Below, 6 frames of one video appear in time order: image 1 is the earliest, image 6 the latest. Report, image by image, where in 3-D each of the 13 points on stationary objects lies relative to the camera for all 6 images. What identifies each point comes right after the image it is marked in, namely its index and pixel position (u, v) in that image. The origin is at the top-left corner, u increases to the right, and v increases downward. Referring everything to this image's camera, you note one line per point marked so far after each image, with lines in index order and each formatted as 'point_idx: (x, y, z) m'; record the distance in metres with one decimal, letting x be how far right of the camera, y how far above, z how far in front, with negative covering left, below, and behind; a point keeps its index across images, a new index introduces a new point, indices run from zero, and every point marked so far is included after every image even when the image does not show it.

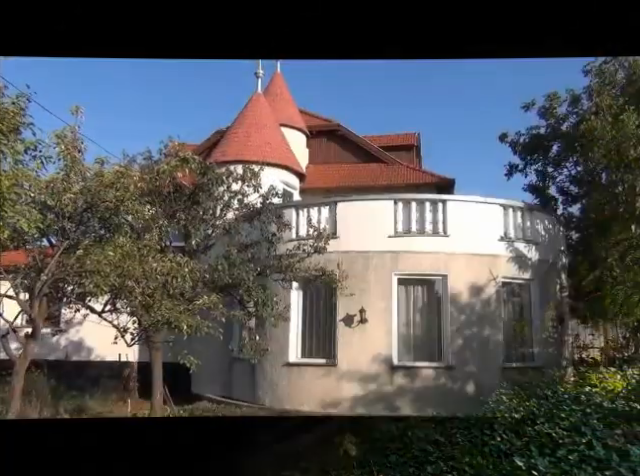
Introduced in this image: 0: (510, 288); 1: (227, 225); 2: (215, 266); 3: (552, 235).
0: (+3.2, -0.8, +9.9) m
1: (-1.4, +0.2, +8.4) m
2: (-1.5, -0.3, +7.8) m
3: (+4.0, 0.0, +10.4) m
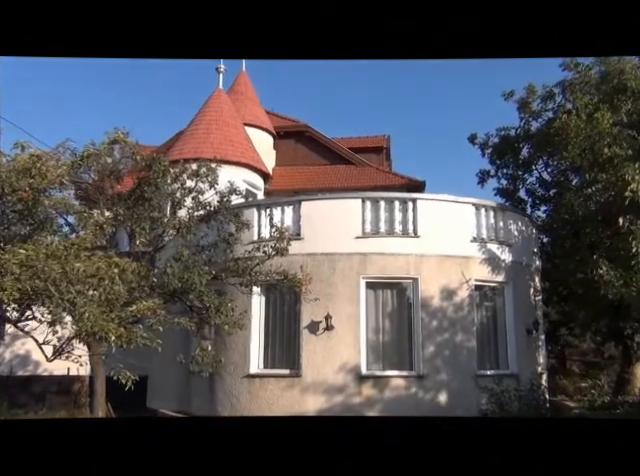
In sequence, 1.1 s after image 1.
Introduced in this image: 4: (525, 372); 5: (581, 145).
0: (+2.6, -0.9, +9.5) m
1: (-1.9, +0.2, +7.7) m
2: (-1.9, -0.3, +7.1) m
3: (+3.4, 0.0, +9.9) m
4: (+3.3, -2.1, +9.5) m
5: (+4.5, +1.7, +10.2) m
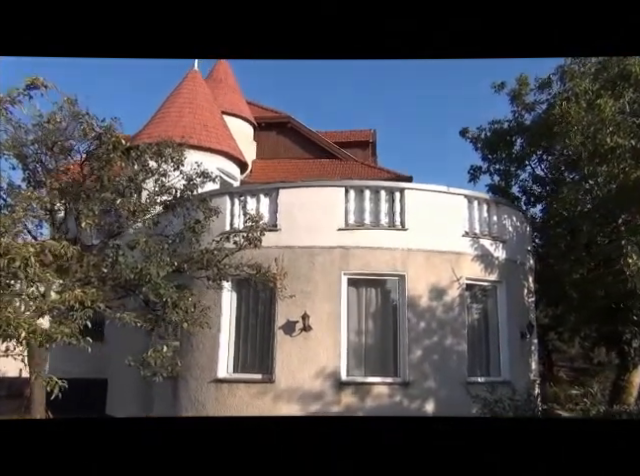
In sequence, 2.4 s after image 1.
0: (+2.2, -0.8, +8.7) m
1: (-2.1, +0.4, +6.8) m
2: (-2.2, -0.2, +6.2) m
3: (+3.1, +0.1, +9.2) m
4: (+2.9, -2.1, +8.8) m
5: (+4.2, +1.7, +9.5) m
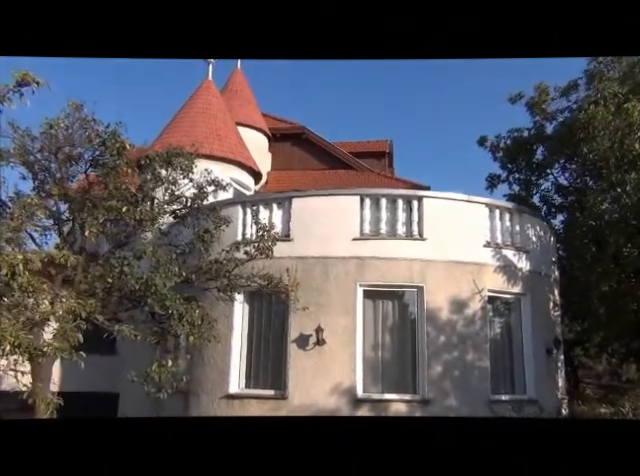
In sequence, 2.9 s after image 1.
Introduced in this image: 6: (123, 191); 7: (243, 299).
0: (+2.5, -0.9, +8.3) m
1: (-2.0, +0.2, +6.6) m
2: (-2.0, -0.3, +6.0) m
3: (+3.3, -0.1, +8.8) m
4: (+3.1, -2.2, +8.3) m
5: (+4.5, +1.5, +9.1) m
6: (-2.2, +0.5, +6.6) m
7: (-1.0, -0.8, +7.9) m
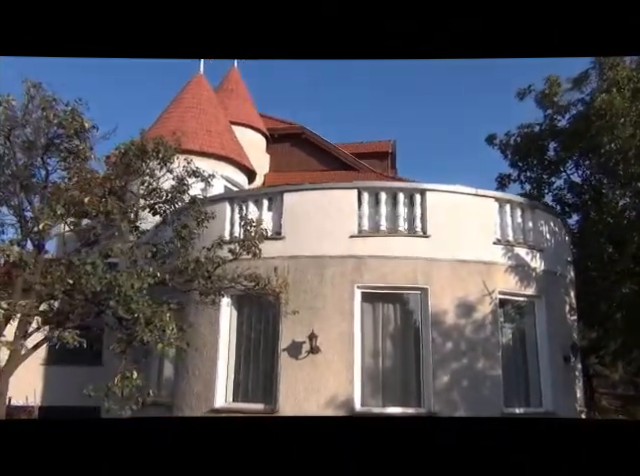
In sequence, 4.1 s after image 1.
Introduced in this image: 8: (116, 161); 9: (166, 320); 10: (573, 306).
0: (+2.4, -0.9, +7.6) m
1: (-2.1, +0.3, +5.9) m
2: (-2.1, -0.2, +5.3) m
3: (+3.2, 0.0, +8.1) m
4: (+3.1, -2.2, +7.5) m
5: (+4.4, +1.6, +8.4) m
6: (-2.3, +0.6, +5.9) m
7: (-1.1, -0.8, +7.2) m
8: (-2.1, +0.8, +6.2) m
9: (-1.4, -0.8, +5.6) m
10: (+3.4, -0.9, +8.1) m
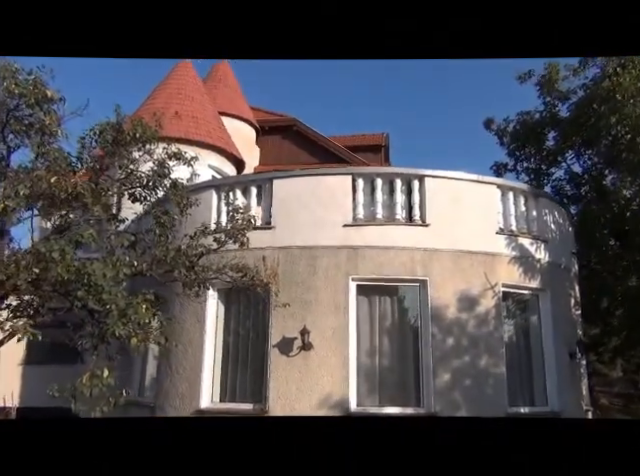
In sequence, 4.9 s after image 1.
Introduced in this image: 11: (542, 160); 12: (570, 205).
0: (+2.3, -0.8, +7.2) m
1: (-2.1, +0.4, +5.5) m
2: (-2.2, -0.1, +4.8) m
3: (+3.1, +0.1, +7.7) m
4: (+3.0, -2.0, +7.1) m
5: (+4.3, +1.7, +8.0) m
6: (-2.3, +0.7, +5.5) m
7: (-1.2, -0.7, +6.8) m
8: (-2.2, +0.9, +5.7) m
9: (-1.5, -0.7, +5.1) m
10: (+3.3, -0.8, +7.7) m
11: (+3.9, +1.4, +10.5) m
12: (+4.1, +0.6, +9.5) m
